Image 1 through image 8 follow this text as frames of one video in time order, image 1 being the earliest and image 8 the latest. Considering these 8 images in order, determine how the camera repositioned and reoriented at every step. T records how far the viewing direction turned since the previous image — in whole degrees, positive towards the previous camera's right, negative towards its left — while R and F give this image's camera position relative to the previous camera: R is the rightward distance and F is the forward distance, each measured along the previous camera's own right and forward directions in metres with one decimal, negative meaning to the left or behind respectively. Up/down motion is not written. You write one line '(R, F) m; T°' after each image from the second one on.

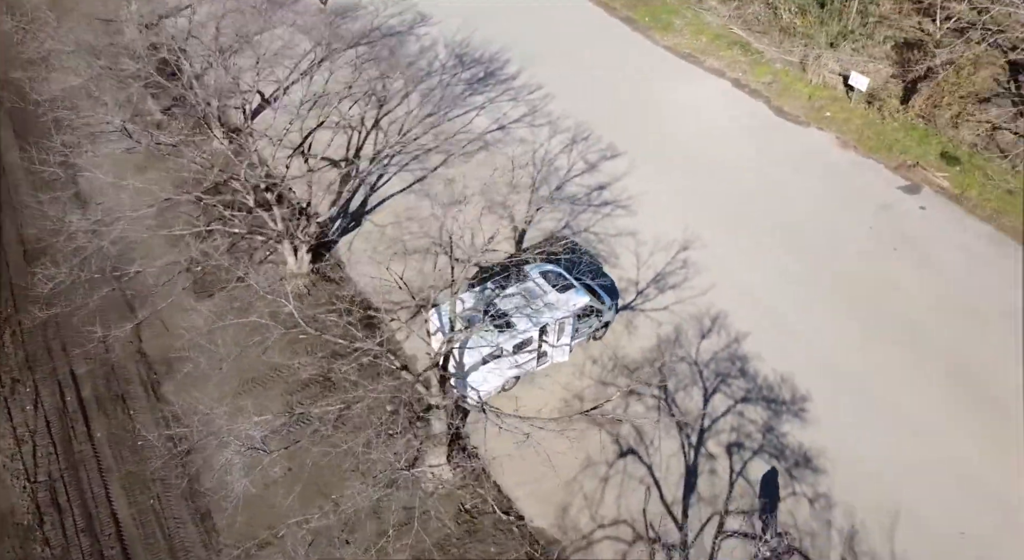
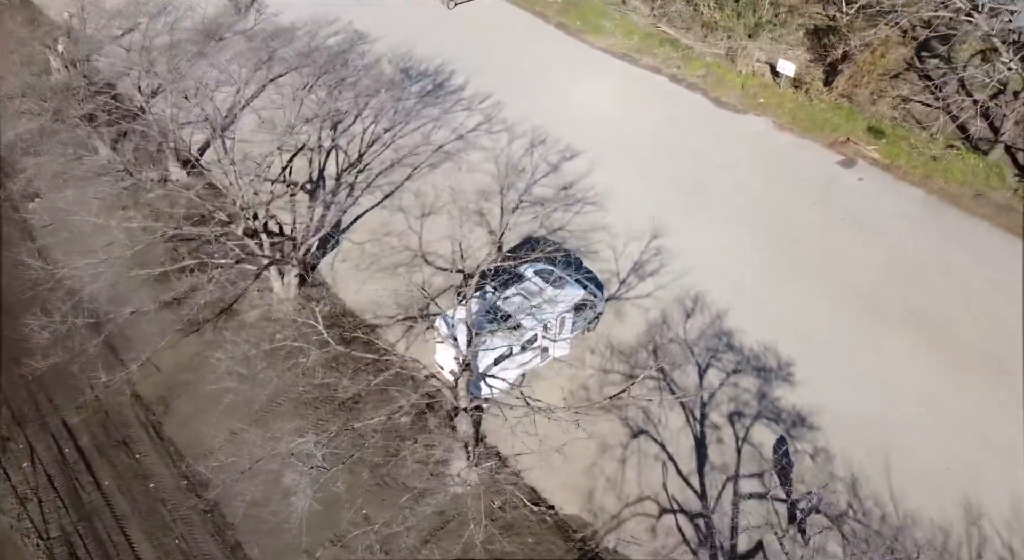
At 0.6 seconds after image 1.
(-1.2, -0.3) m; +6°
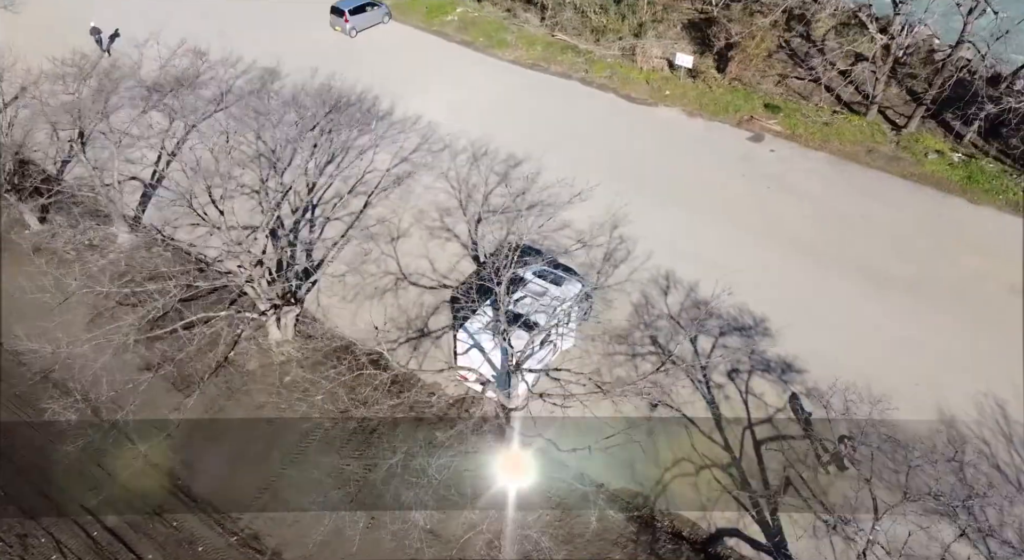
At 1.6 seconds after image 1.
(-2.1, -0.4) m; +10°
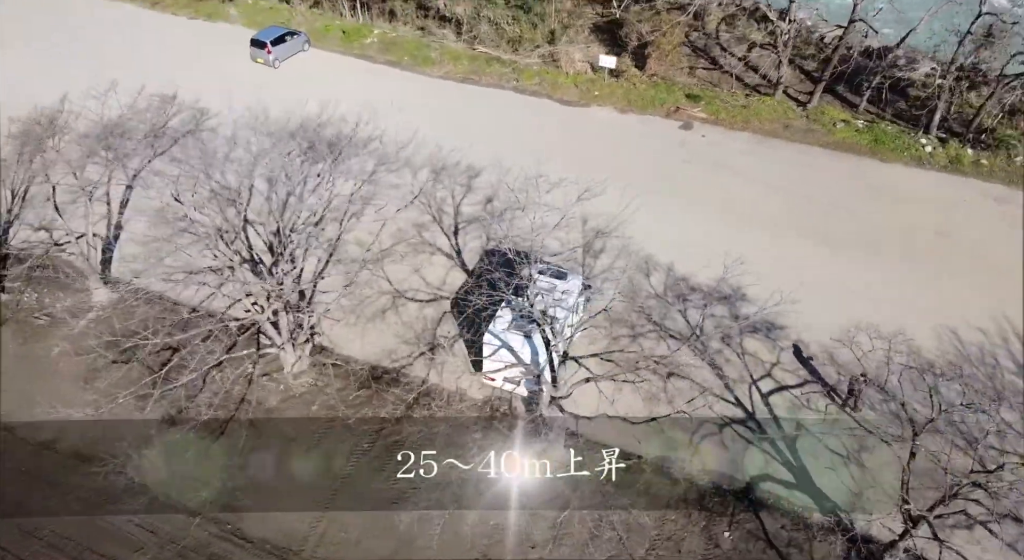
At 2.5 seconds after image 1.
(-2.0, -0.4) m; +9°
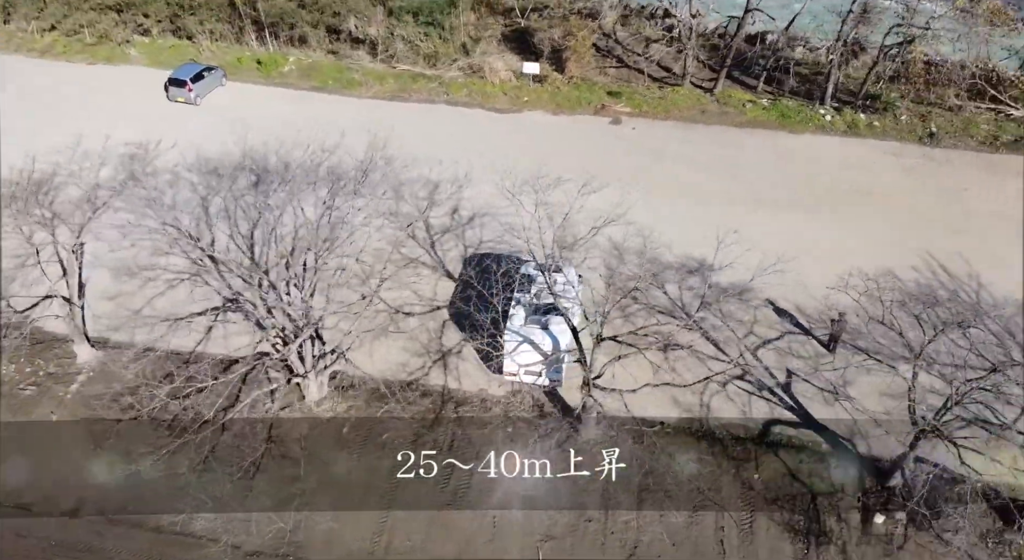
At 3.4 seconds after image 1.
(-2.2, -0.5) m; +9°
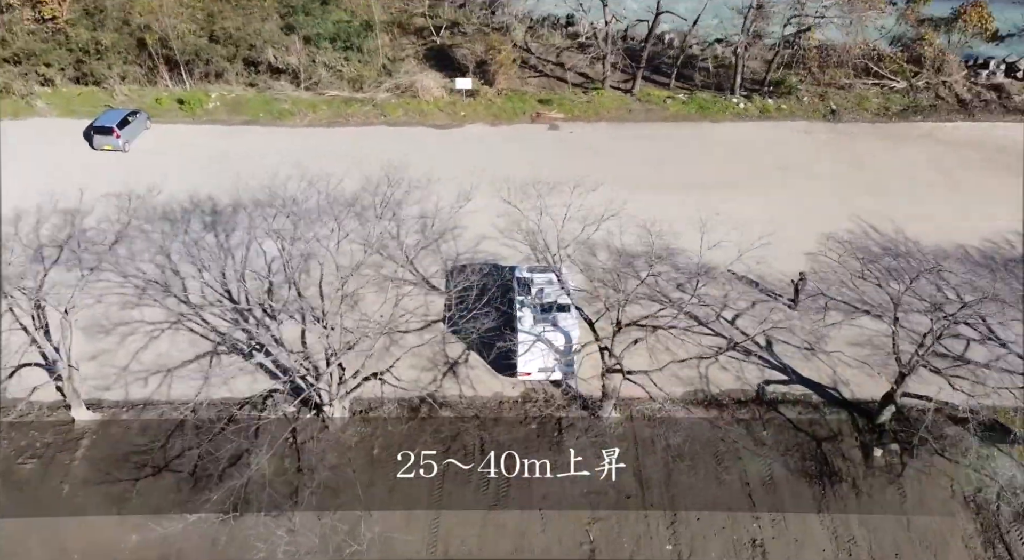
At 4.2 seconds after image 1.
(-2.0, -0.4) m; +8°
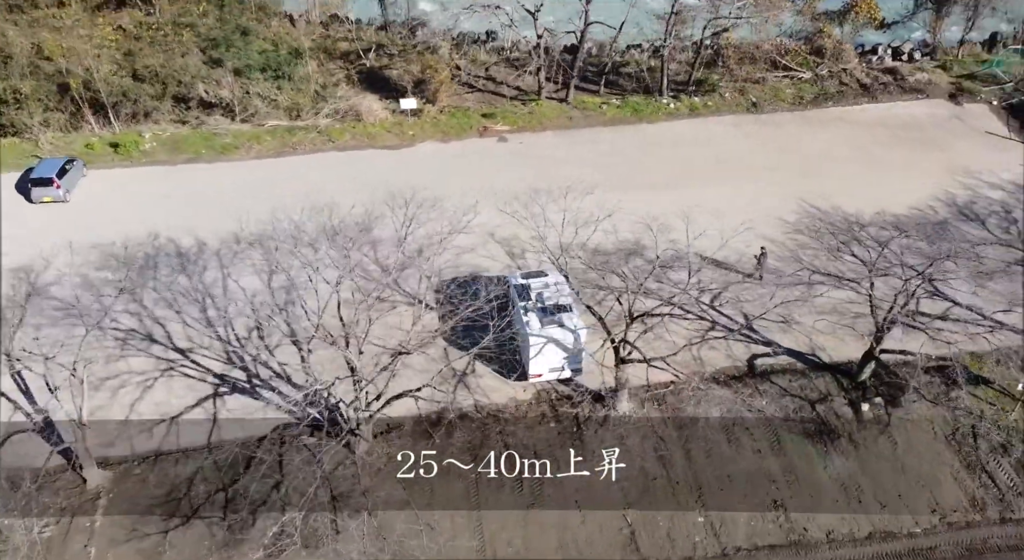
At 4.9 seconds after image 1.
(-1.8, -0.4) m; +7°
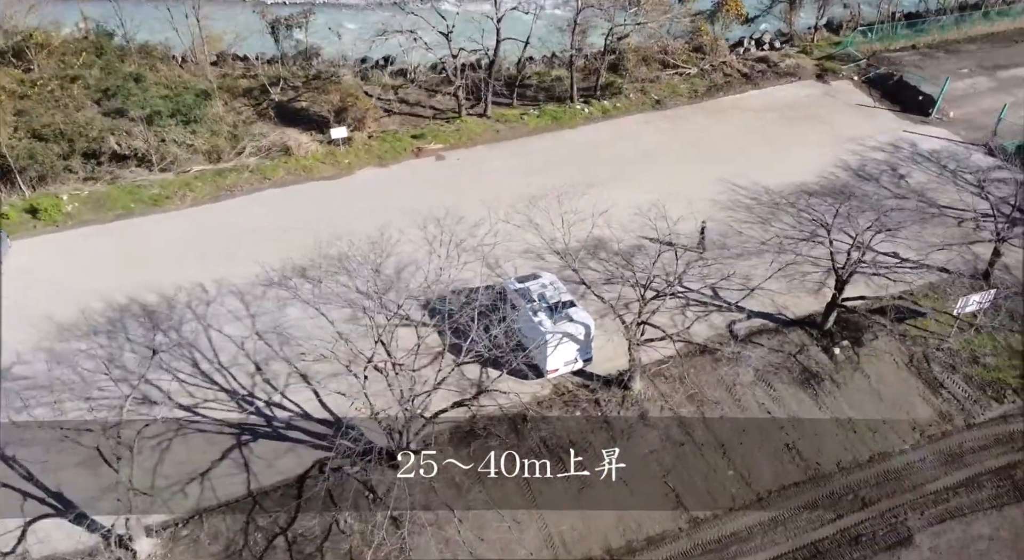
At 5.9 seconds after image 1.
(-2.7, -0.5) m; +10°
